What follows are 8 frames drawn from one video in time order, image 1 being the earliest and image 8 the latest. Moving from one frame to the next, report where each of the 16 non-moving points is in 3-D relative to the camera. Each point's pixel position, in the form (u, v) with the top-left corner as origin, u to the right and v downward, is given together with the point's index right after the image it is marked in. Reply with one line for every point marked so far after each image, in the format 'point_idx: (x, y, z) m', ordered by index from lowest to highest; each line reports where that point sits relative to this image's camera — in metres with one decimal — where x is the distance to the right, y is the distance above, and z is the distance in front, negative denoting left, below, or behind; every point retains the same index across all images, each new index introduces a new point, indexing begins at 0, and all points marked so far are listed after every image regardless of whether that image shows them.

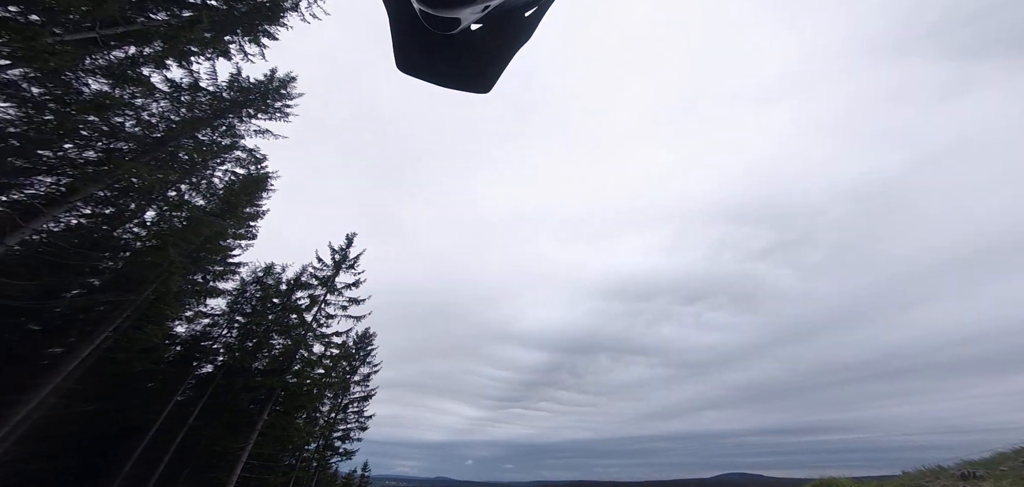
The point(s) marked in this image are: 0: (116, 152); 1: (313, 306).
0: (-12.7, +3.0, +10.7) m
1: (-10.0, -3.2, +16.7) m
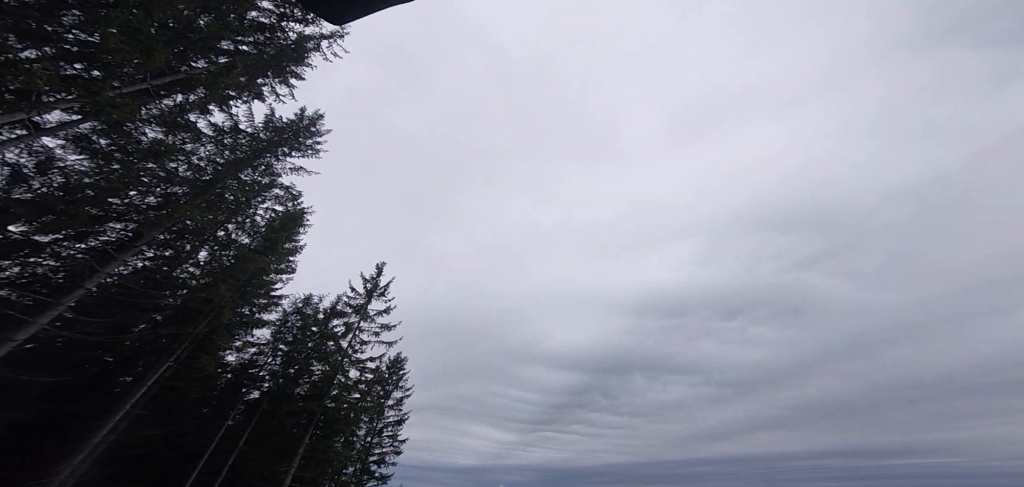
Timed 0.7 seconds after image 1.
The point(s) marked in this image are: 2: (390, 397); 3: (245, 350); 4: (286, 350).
0: (-12.1, +1.6, +12.0) m
1: (-8.6, -4.7, +17.5) m
2: (-7.2, -9.1, +19.6) m
3: (-11.9, -4.7, +14.7) m
4: (-10.4, -4.9, +15.3) m
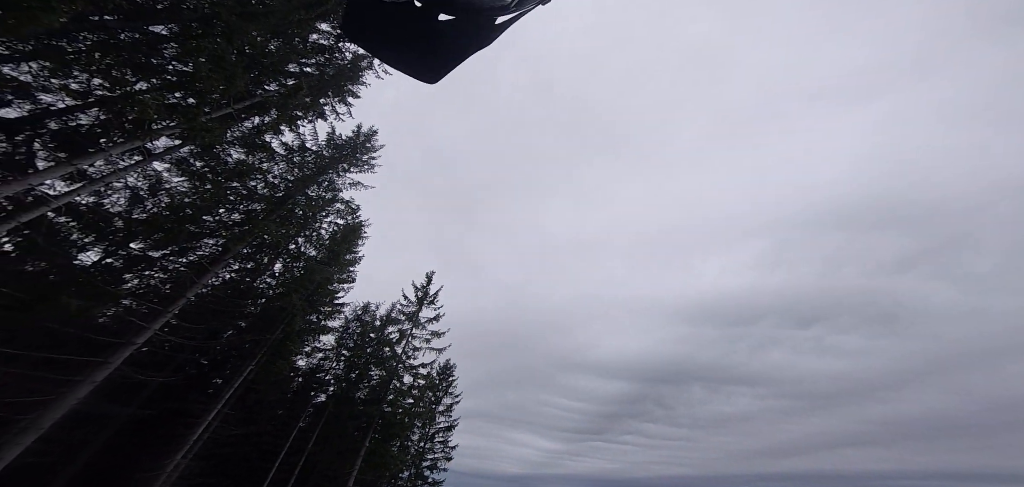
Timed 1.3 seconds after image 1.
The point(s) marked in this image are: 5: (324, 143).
0: (-10.2, +1.0, +13.4) m
1: (-6.0, -5.3, +18.3) m
2: (-4.3, -9.7, +20.2) m
3: (-9.6, -5.3, +15.9) m
4: (-8.1, -5.5, +16.3) m
5: (-8.5, +4.4, +15.7) m
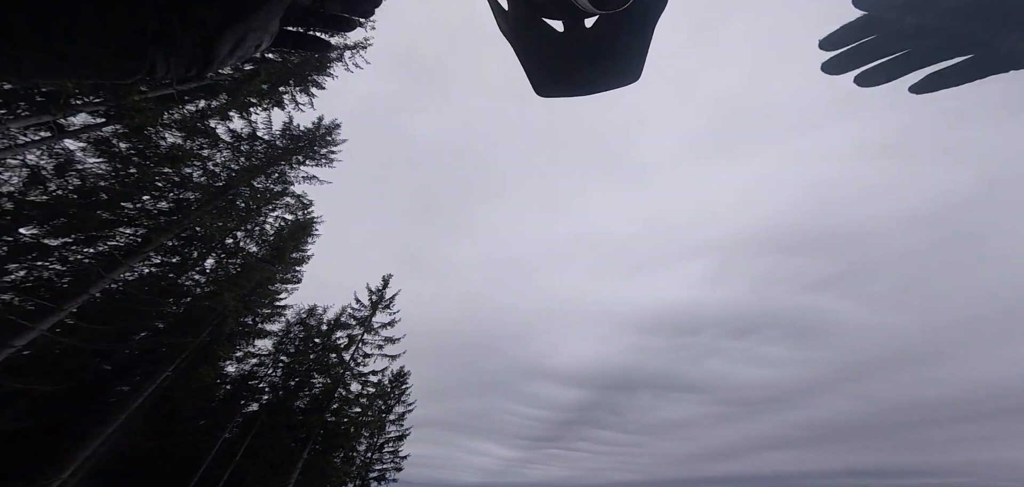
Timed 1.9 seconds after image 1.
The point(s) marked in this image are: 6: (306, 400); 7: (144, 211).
0: (-11.7, +1.4, +11.9) m
1: (-8.3, -5.2, +17.1) m
2: (-6.9, -9.7, +19.1) m
3: (-11.6, -5.0, +14.4) m
4: (-10.1, -5.2, +14.9) m
5: (-10.2, +4.7, +14.5) m
6: (-8.9, -6.8, +14.4) m
7: (-12.6, +1.0, +11.3) m
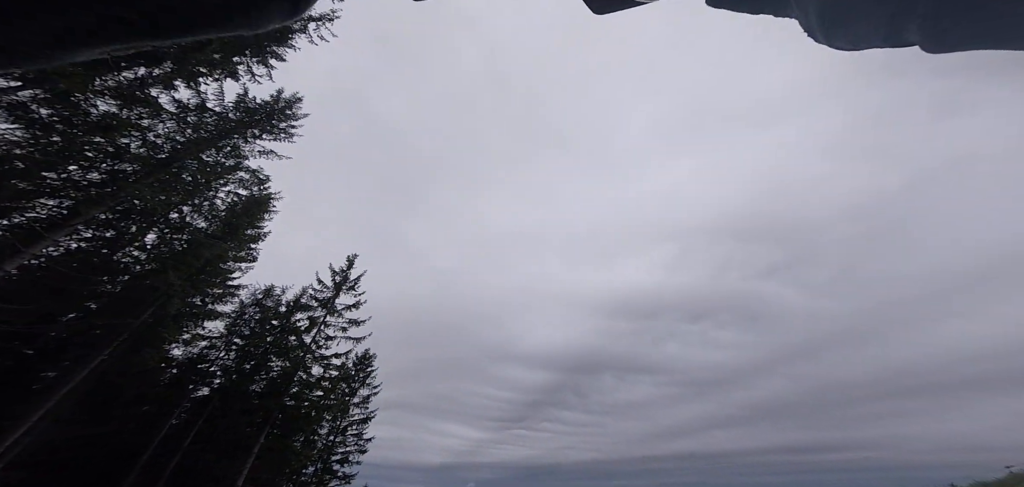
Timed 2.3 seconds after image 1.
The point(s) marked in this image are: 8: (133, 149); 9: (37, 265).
0: (-12.9, +2.3, +10.9) m
1: (-10.0, -4.2, +16.6) m
2: (-8.8, -8.6, +18.8) m
3: (-13.0, -4.1, +13.6) m
4: (-11.6, -4.3, +14.3) m
5: (-11.5, +5.6, +13.5) m
6: (-10.4, -5.8, +13.9) m
7: (-13.7, +1.9, +10.2) m
8: (-12.7, +3.1, +11.1) m
9: (-13.8, -0.6, +9.6) m
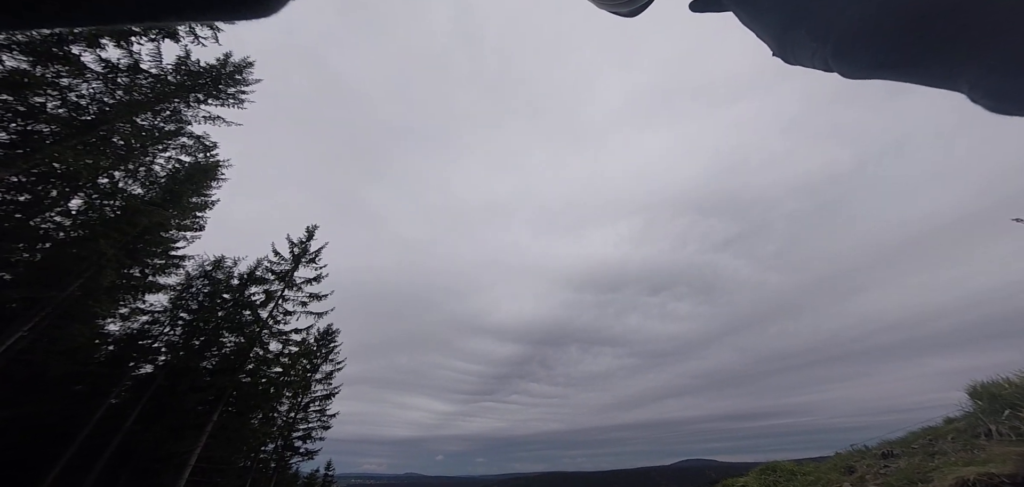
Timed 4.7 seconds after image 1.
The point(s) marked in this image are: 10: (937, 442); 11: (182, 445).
0: (-13.9, +3.3, +9.6) m
1: (-11.6, -2.8, +15.8) m
2: (-10.7, -7.1, +18.4) m
3: (-14.4, -2.8, +12.6) m
4: (-13.1, -3.0, +13.4) m
5: (-12.7, +6.8, +12.0) m
6: (-11.8, -4.6, +13.2) m
7: (-14.7, +2.9, +8.8) m
8: (-13.8, +4.1, +9.7) m
9: (-14.8, +0.4, +8.4) m
10: (+11.1, -5.2, +8.7) m
11: (-12.3, -7.5, +12.4) m
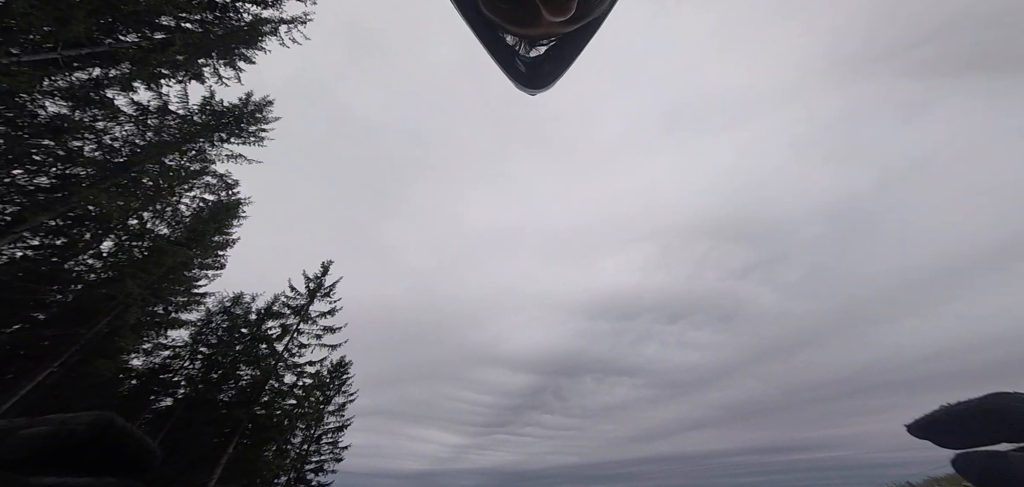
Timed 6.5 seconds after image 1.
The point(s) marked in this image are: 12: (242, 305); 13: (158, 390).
0: (-13.8, +2.0, +10.4) m
1: (-11.0, -4.4, +16.1) m
2: (-10.0, -8.9, +18.4) m
3: (-14.0, -4.3, +13.0) m
4: (-12.6, -4.5, +13.7) m
5: (-12.5, +5.4, +13.0) m
6: (-11.4, -6.1, +13.4) m
7: (-14.5, +1.6, +9.7) m
8: (-13.6, +2.9, +10.6) m
9: (-14.6, -0.8, +9.0) m
10: (+11.4, -5.7, +8.0) m
11: (-11.8, -8.9, +12.4) m
12: (-12.4, -2.8, +15.3) m
13: (-13.7, -5.7, +12.8) m
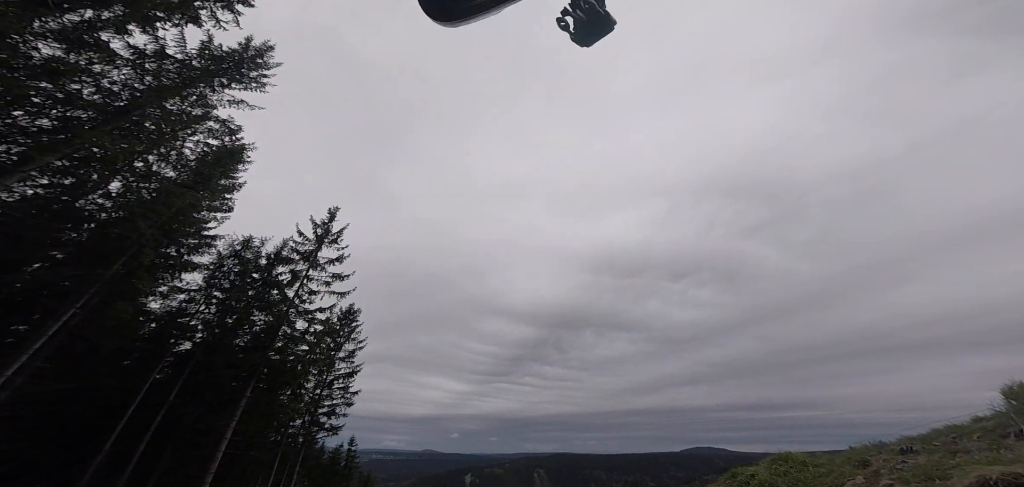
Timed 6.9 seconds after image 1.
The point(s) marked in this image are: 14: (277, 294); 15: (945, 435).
0: (-13.5, +3.6, +10.0) m
1: (-10.9, -2.2, +16.5) m
2: (-9.9, -6.3, +19.3) m
3: (-13.8, -2.4, +13.4) m
4: (-12.5, -2.5, +14.1) m
5: (-12.1, +7.2, +12.2) m
6: (-11.2, -4.1, +14.0) m
7: (-14.2, +3.1, +9.3) m
8: (-13.3, +4.5, +10.1) m
9: (-14.4, +0.6, +9.0) m
10: (+11.5, -5.1, +8.5) m
11: (-11.8, -7.0, +13.4) m
12: (-12.2, -0.6, +15.5) m
13: (-13.5, -3.8, +13.3) m
14: (-10.5, -2.5, +14.6) m
15: (+12.1, -5.4, +9.3) m
